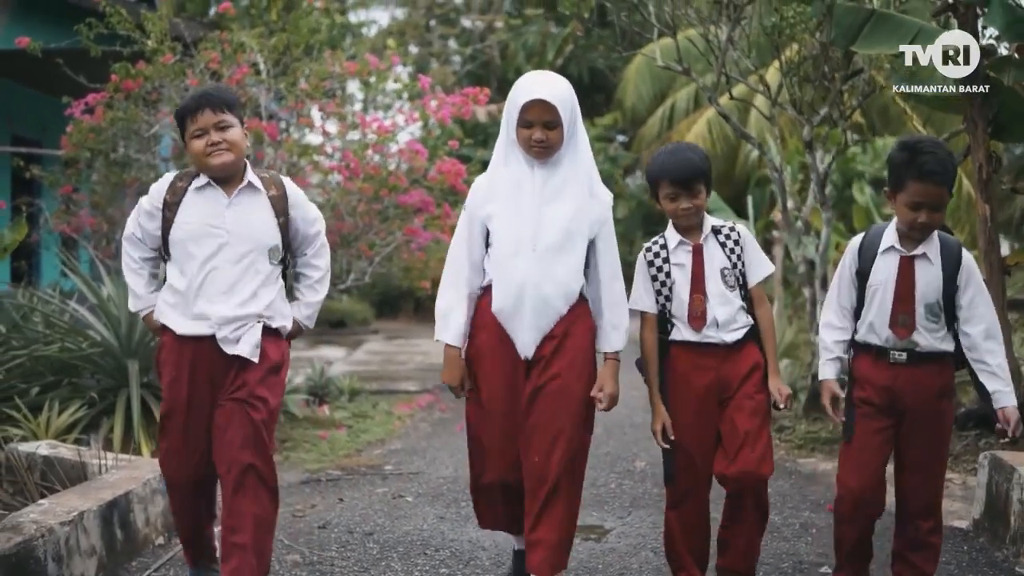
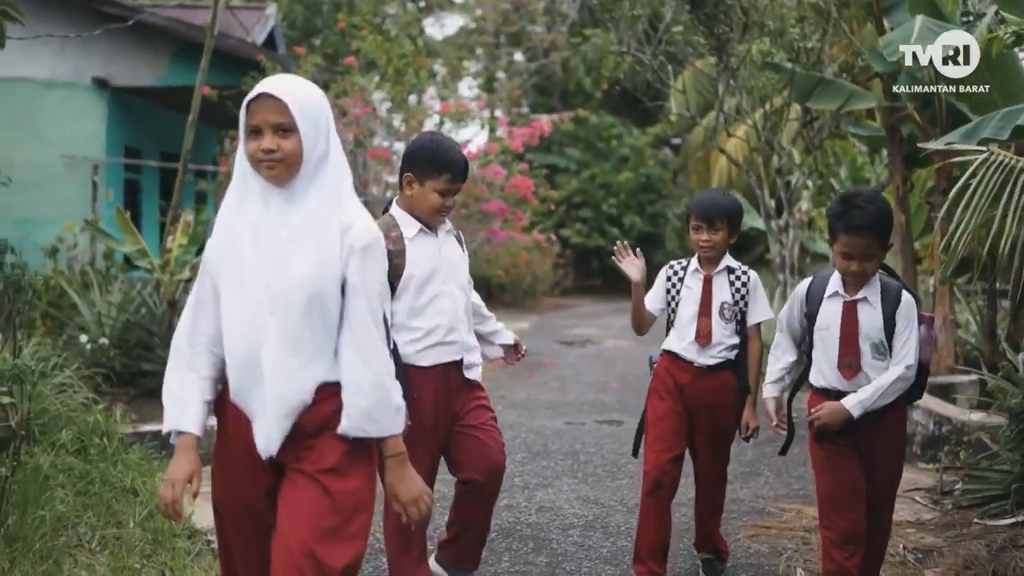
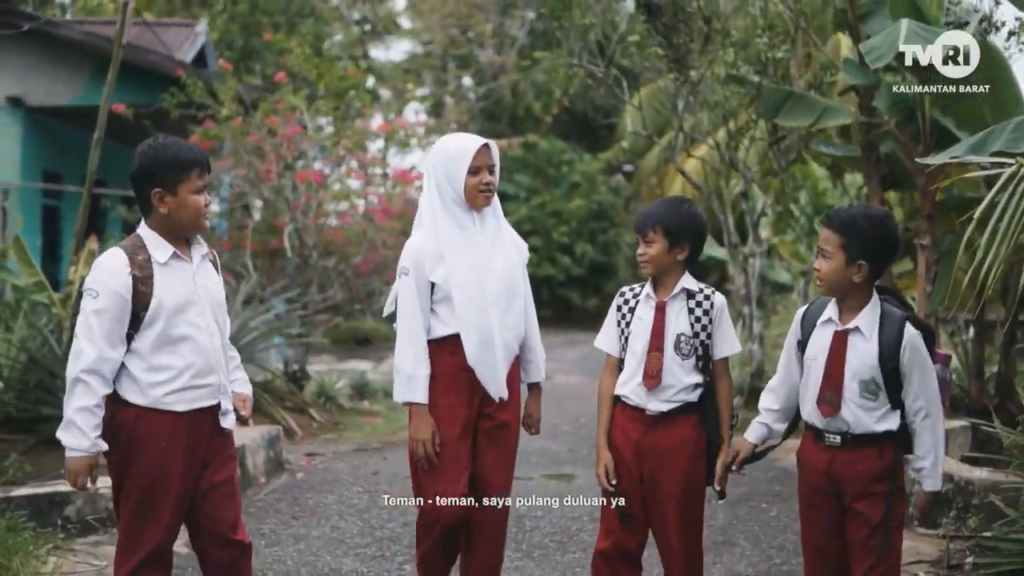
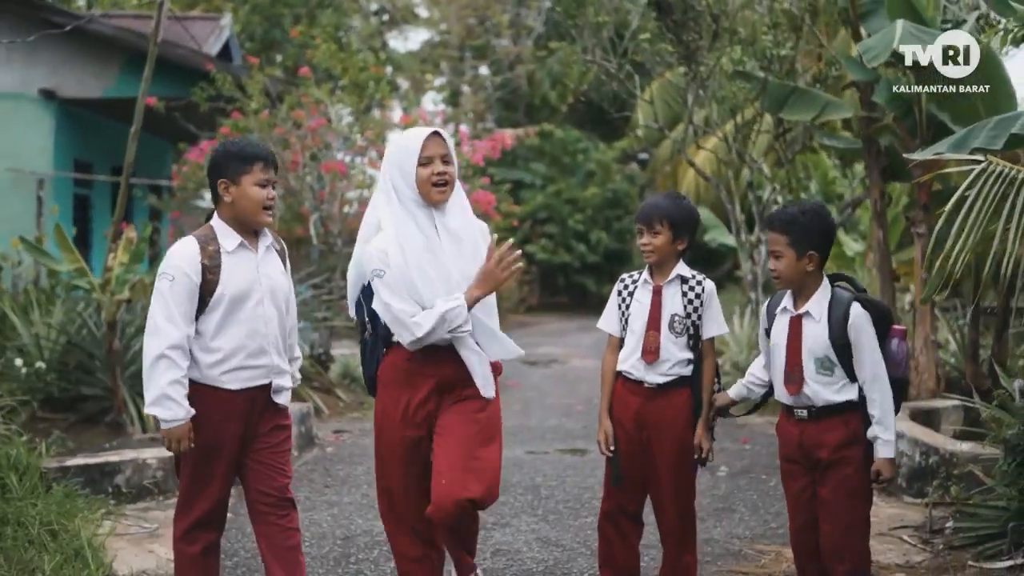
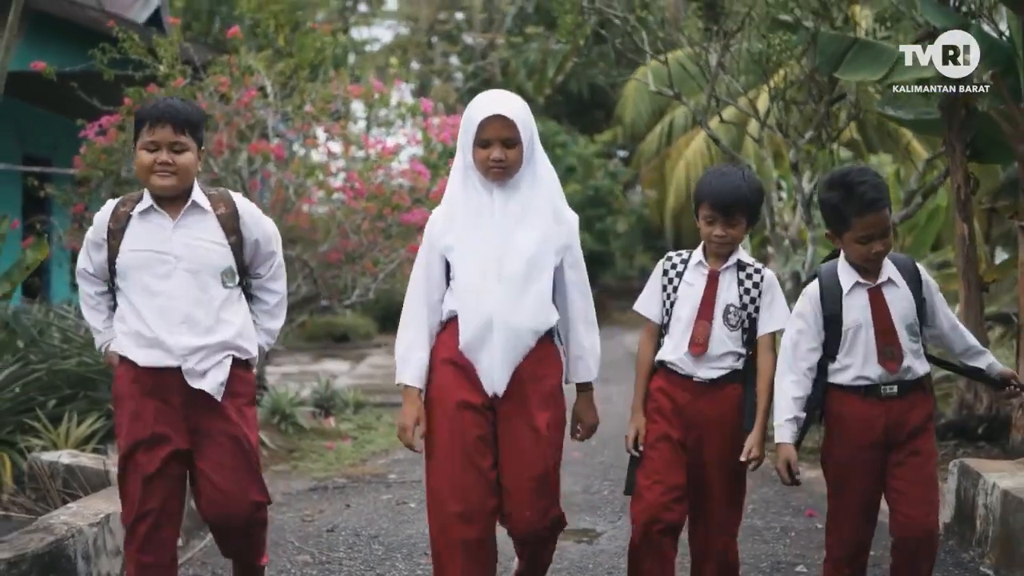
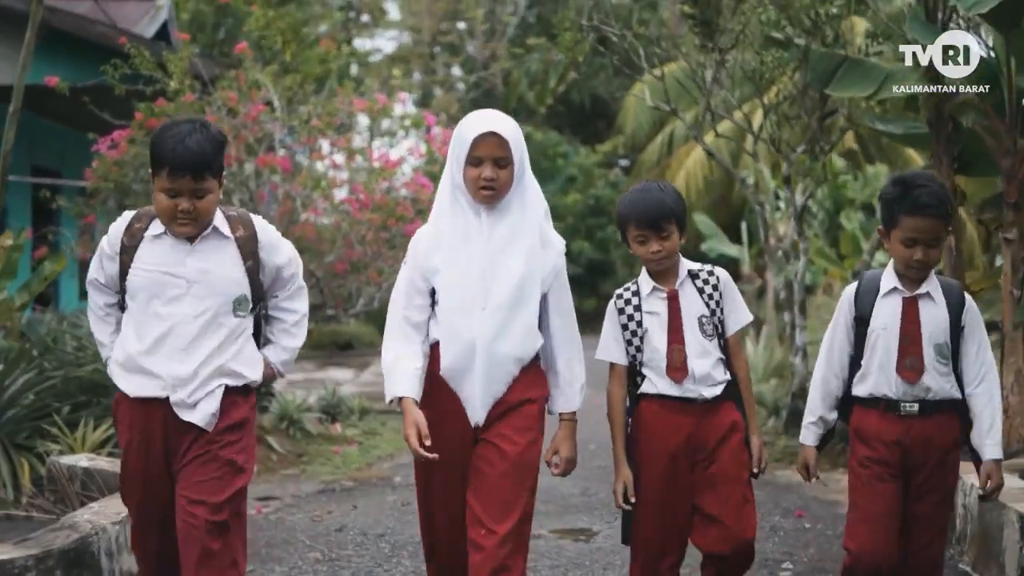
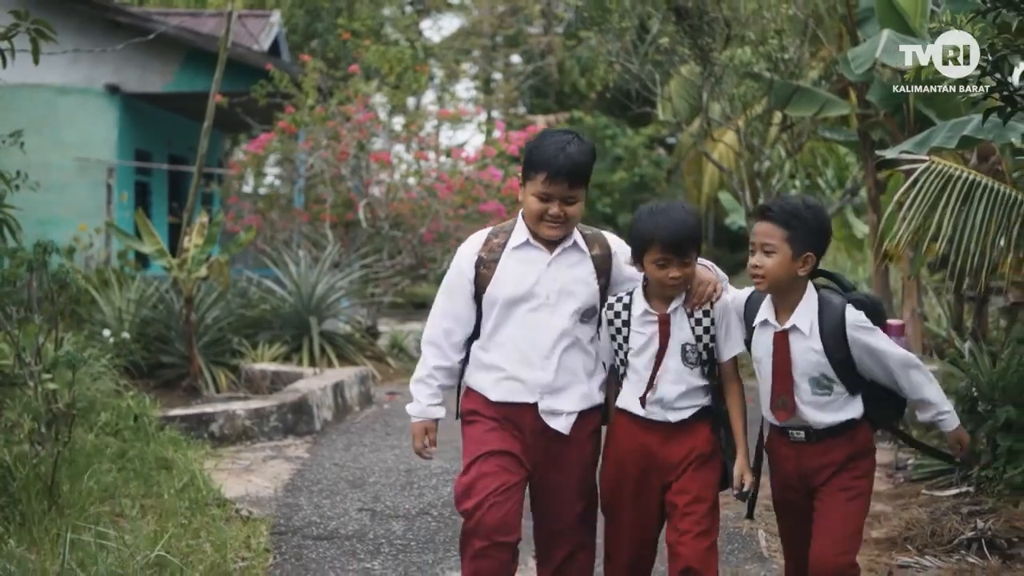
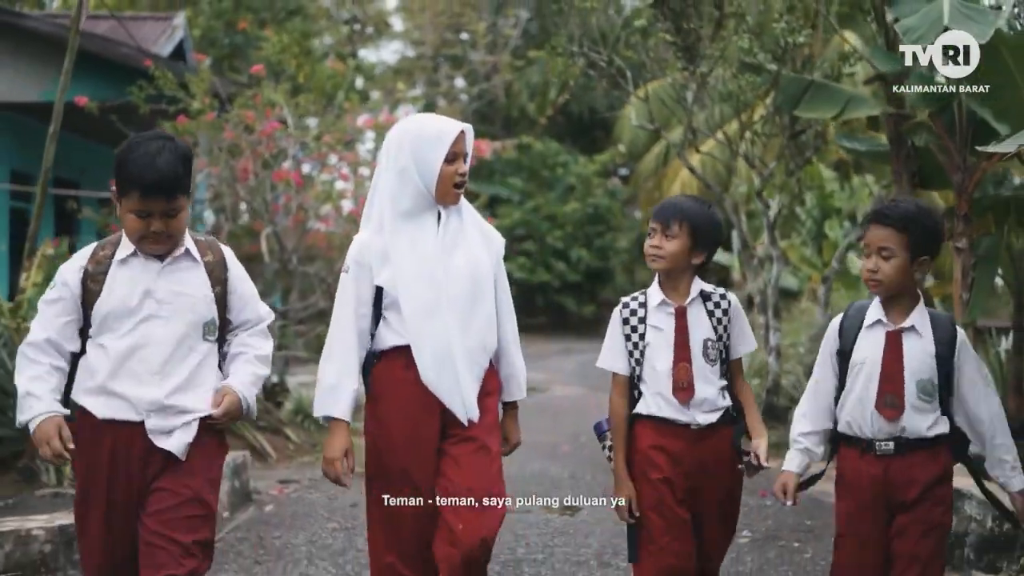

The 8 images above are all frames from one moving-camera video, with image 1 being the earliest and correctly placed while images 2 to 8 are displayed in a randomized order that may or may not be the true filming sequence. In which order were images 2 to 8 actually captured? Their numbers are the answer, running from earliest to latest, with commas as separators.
5, 6, 8, 3, 4, 2, 7
